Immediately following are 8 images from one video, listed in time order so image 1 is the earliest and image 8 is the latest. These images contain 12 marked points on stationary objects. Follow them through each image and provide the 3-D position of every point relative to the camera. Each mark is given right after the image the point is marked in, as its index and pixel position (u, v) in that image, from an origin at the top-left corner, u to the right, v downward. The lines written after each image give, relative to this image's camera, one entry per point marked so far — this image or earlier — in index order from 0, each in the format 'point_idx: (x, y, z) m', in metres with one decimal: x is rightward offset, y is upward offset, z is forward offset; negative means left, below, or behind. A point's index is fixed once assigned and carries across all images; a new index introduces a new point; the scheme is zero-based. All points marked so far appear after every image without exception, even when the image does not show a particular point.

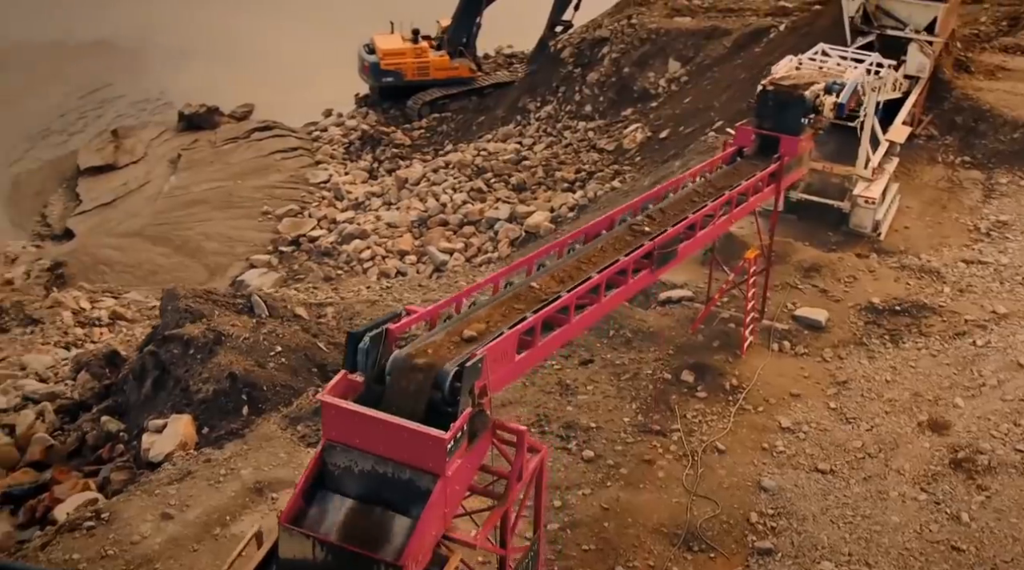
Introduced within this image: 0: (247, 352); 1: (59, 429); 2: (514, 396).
0: (-2.3, -0.6, +9.5) m
1: (-4.3, -1.4, +10.2) m
2: (0.0, -0.8, +7.7) m
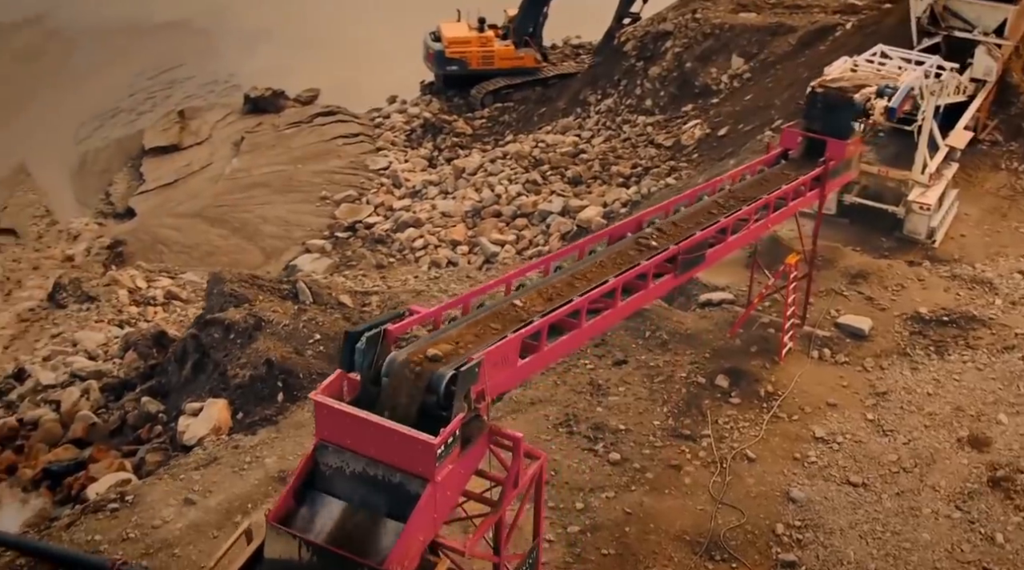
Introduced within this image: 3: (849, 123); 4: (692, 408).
0: (-2.0, -0.5, +9.6) m
1: (-3.9, -1.2, +10.4) m
2: (+0.2, -0.8, +7.6) m
3: (+2.5, +1.2, +8.1) m
4: (+1.2, -0.8, +7.5) m
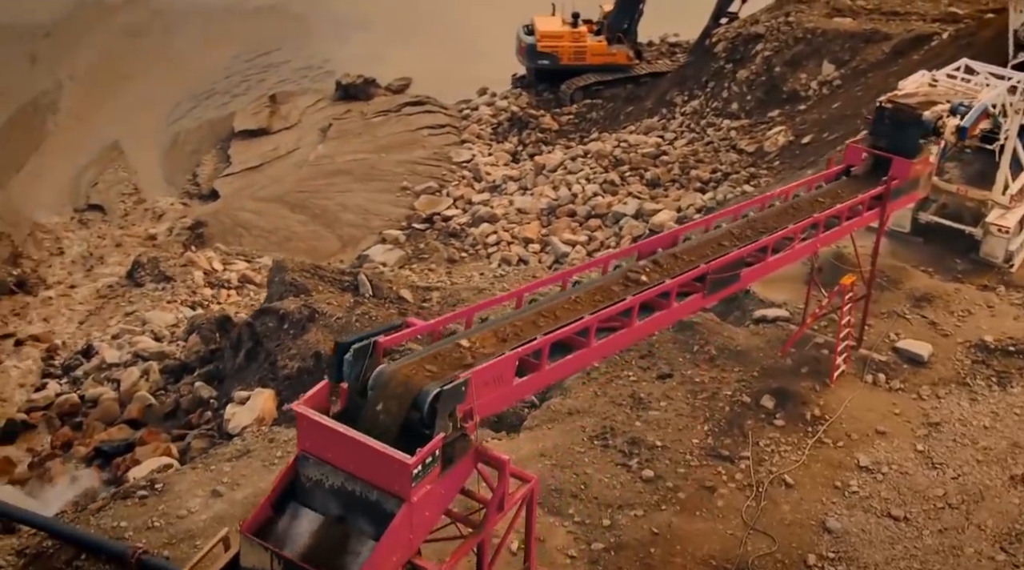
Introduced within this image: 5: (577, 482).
0: (-1.6, -0.4, +9.7) m
1: (-3.4, -1.0, +10.7) m
2: (+0.5, -0.8, +7.5) m
3: (+2.9, +1.0, +7.8) m
4: (+1.5, -1.0, +7.3) m
5: (+0.4, -1.2, +6.8) m
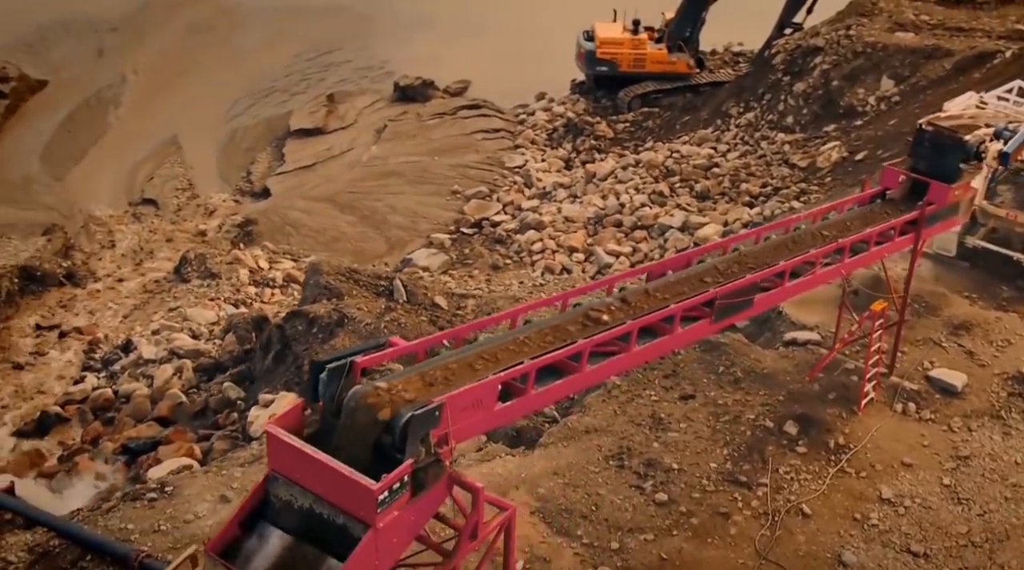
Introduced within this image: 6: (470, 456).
0: (-1.3, -0.5, +9.7) m
1: (-3.1, -1.0, +10.8) m
2: (+0.6, -1.0, +7.4) m
3: (+3.1, +0.8, +7.6) m
4: (+1.6, -1.1, +7.2) m
5: (+0.5, -1.3, +6.7) m
6: (-0.3, -1.1, +7.1) m
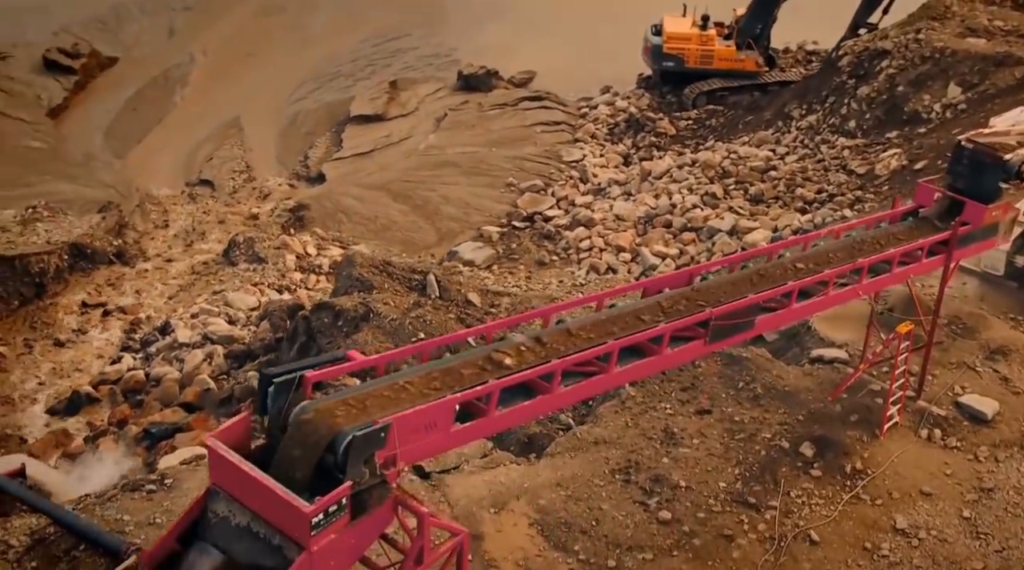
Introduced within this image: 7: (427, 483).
0: (-1.1, -0.4, +9.6) m
1: (-2.9, -0.9, +10.8) m
2: (+0.7, -1.0, +7.3) m
3: (+3.2, +0.7, +7.2) m
4: (+1.6, -1.2, +7.0) m
5: (+0.5, -1.4, +6.6) m
6: (-0.2, -1.2, +7.0) m
7: (-0.5, -1.2, +6.8) m
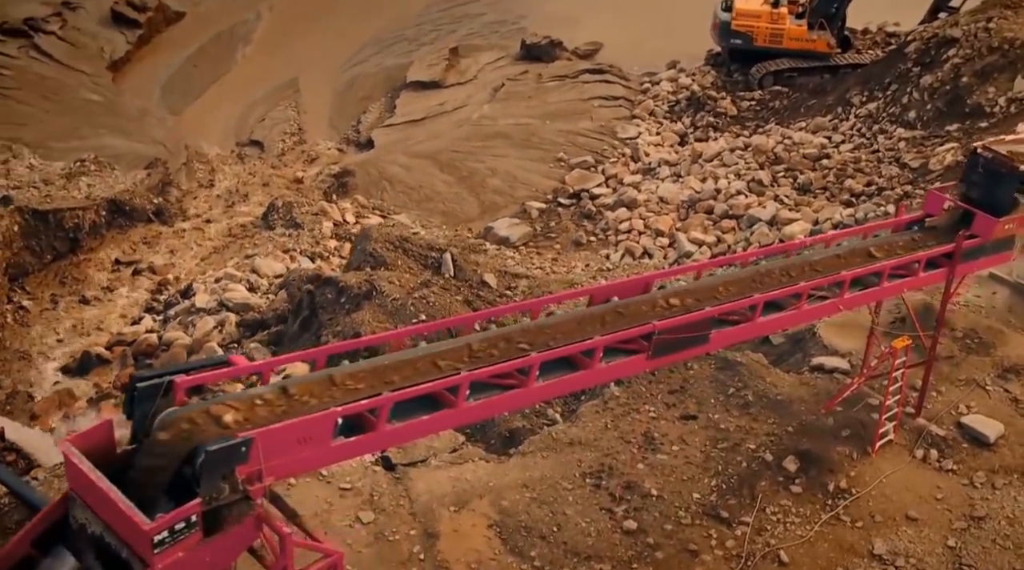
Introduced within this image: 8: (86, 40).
0: (-1.1, -0.2, +9.5) m
1: (-2.8, -0.6, +10.8) m
2: (+0.5, -1.0, +7.1) m
3: (+3.1, +0.6, +6.8) m
4: (+1.4, -1.2, +6.7) m
5: (+0.2, -1.4, +6.4) m
6: (-0.4, -1.1, +6.9) m
7: (-0.7, -1.2, +6.7) m
8: (-7.2, +4.1, +18.1) m
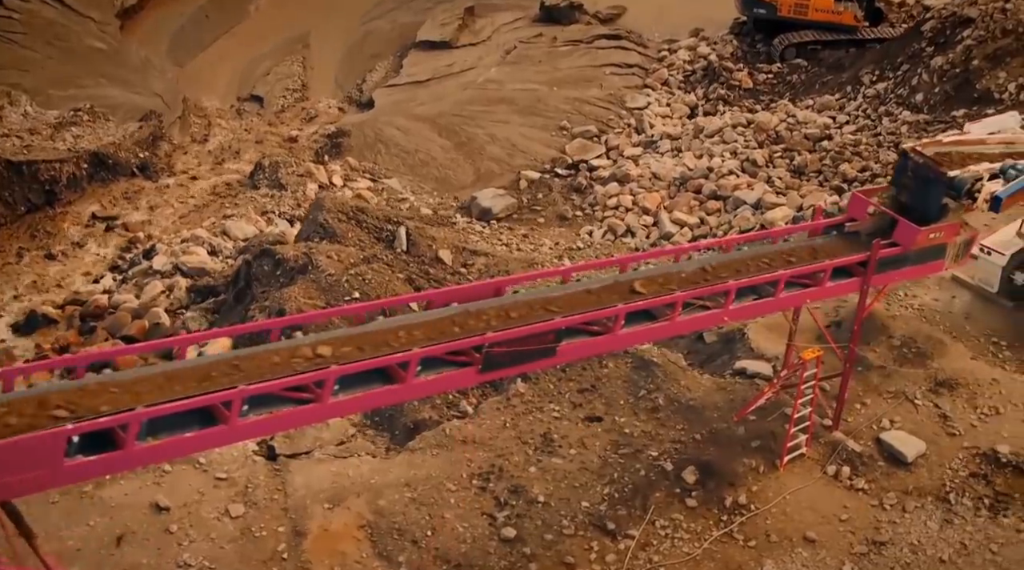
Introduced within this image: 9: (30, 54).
0: (-1.6, 0.0, +9.2) m
1: (-3.3, -0.2, +10.7) m
2: (-0.2, -0.9, +6.8) m
3: (+2.5, +0.5, +6.4) m
4: (+0.7, -1.3, +6.4) m
5: (-0.5, -1.3, +6.1) m
6: (-1.1, -1.0, +6.7) m
7: (-1.4, -1.1, +6.5) m
8: (-7.3, +4.9, +17.9) m
9: (-7.2, +3.4, +16.0) m
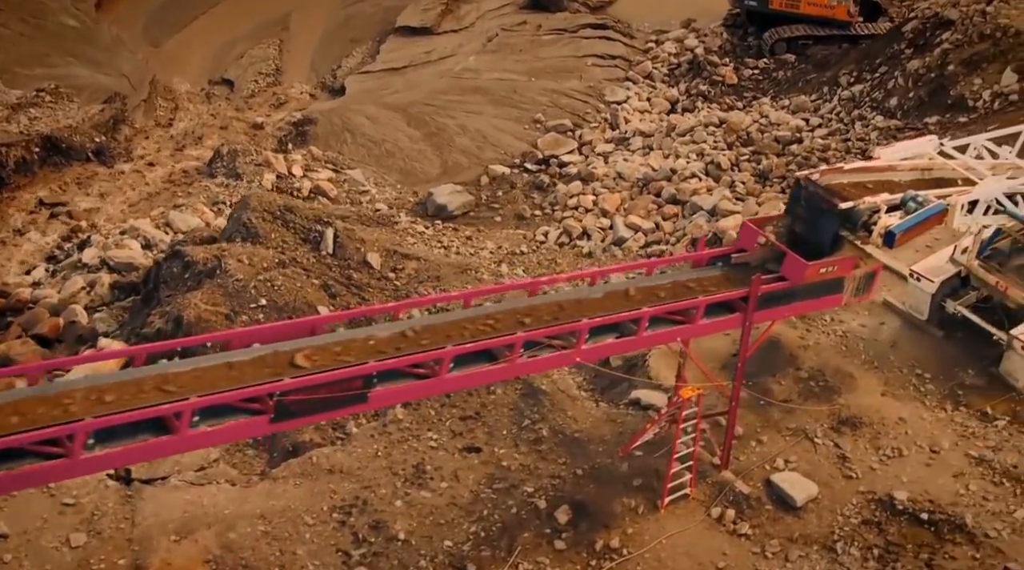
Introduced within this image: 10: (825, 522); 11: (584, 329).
0: (-2.3, -0.1, +8.9) m
1: (-4.0, -0.2, +10.4) m
2: (-0.9, -1.1, +6.5) m
3: (+1.8, +0.2, +6.1) m
4: (0.0, -1.4, +6.1) m
5: (-1.3, -1.5, +5.8) m
6: (-1.9, -1.1, +6.4) m
7: (-2.2, -1.2, +6.2) m
8: (-7.8, +5.1, +17.6) m
9: (-7.8, +3.6, +15.7) m
10: (+1.8, -1.4, +6.3) m
11: (+0.4, -0.2, +5.1) m
